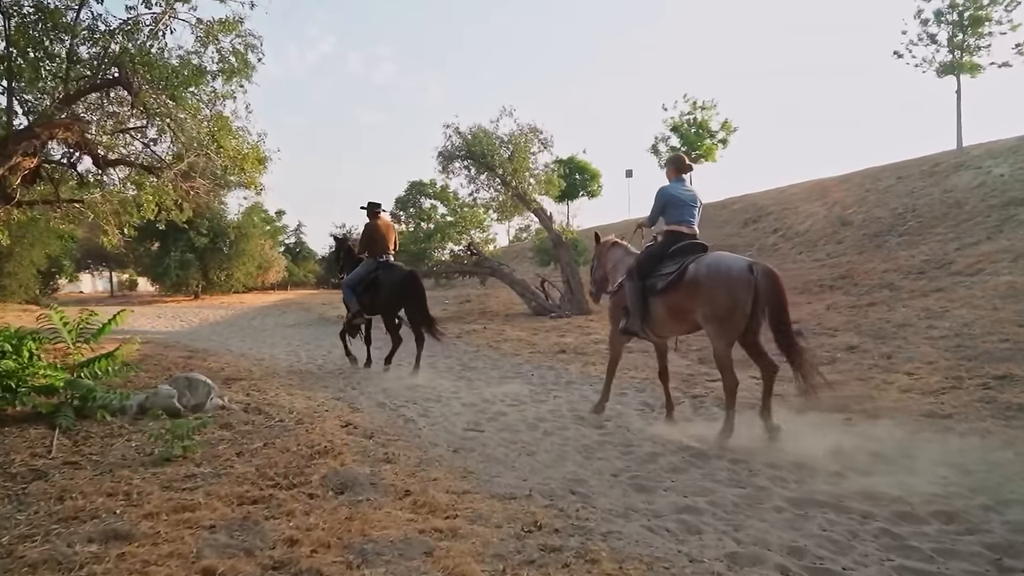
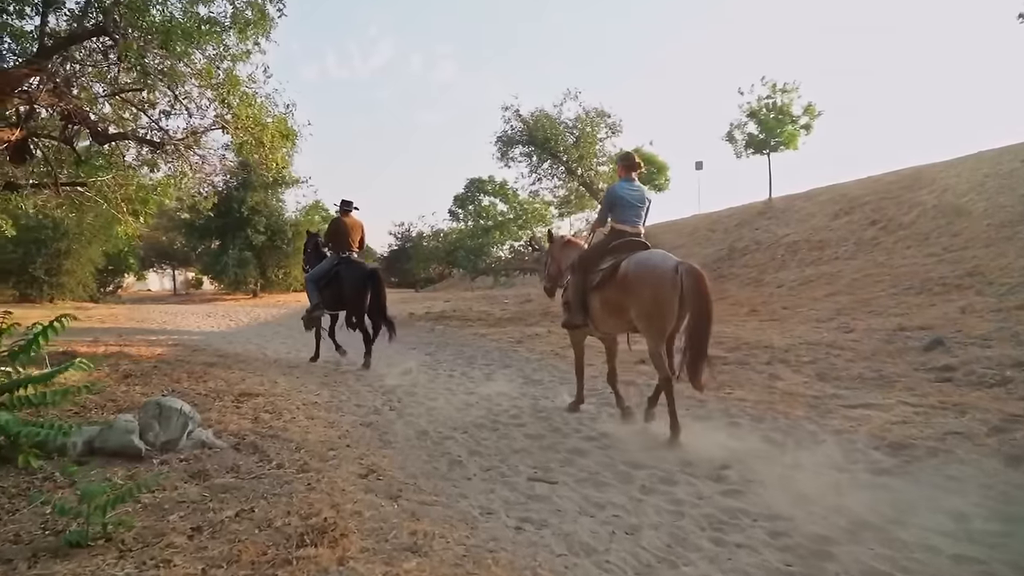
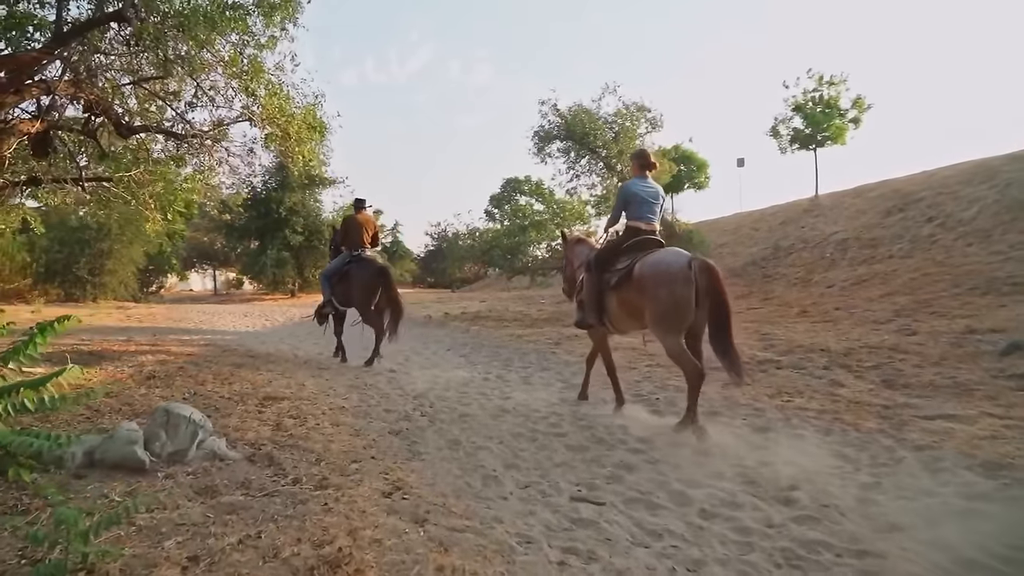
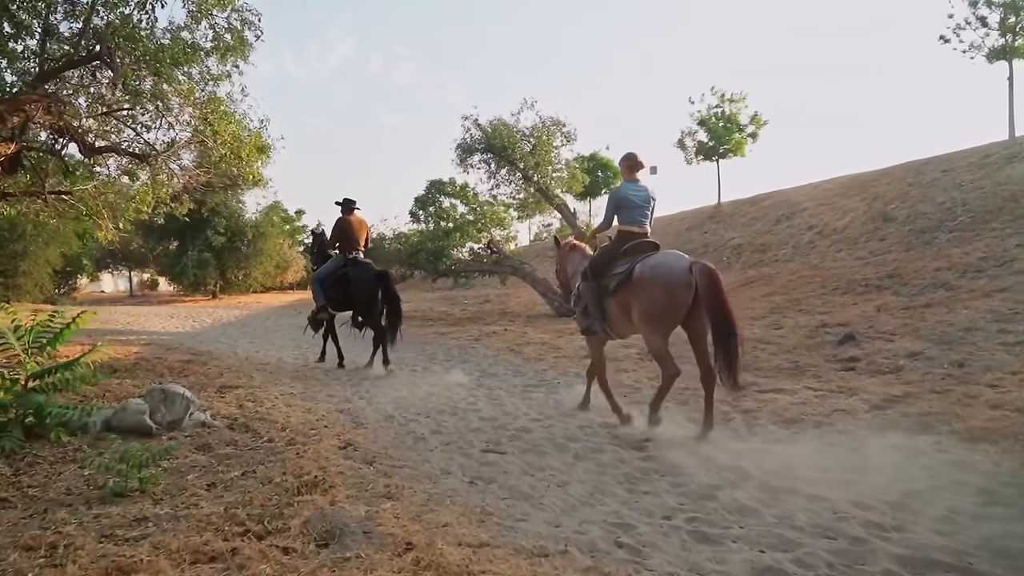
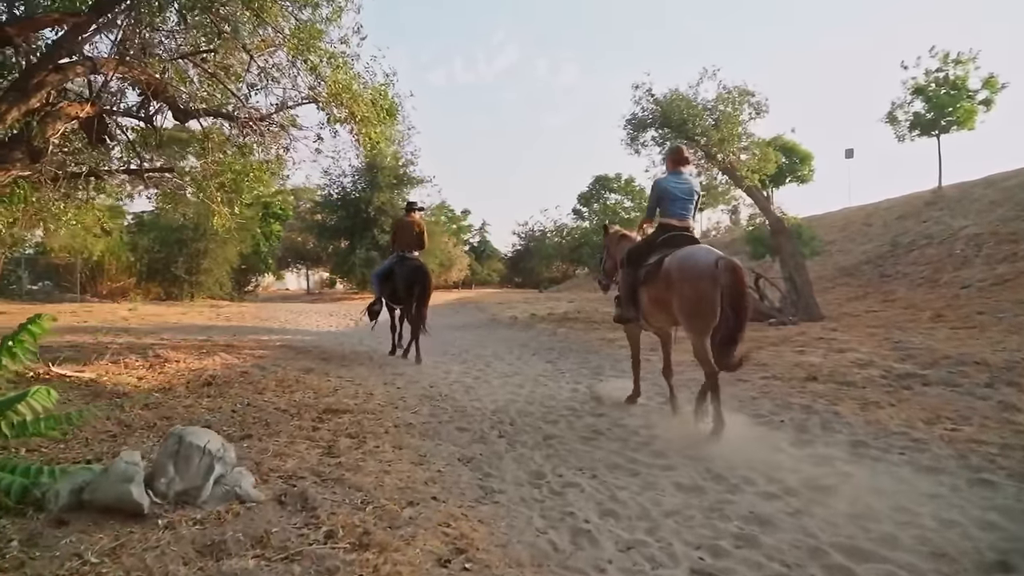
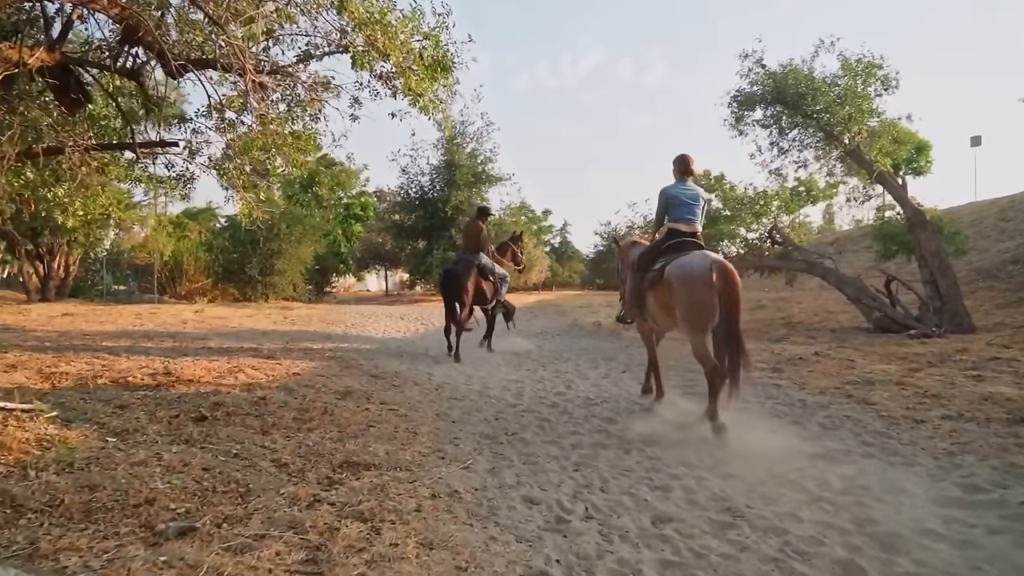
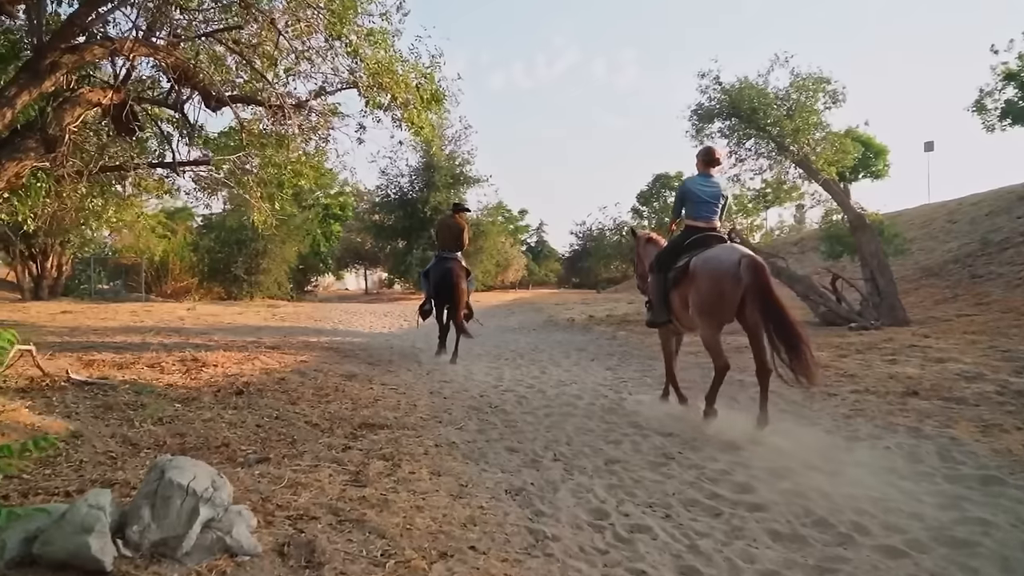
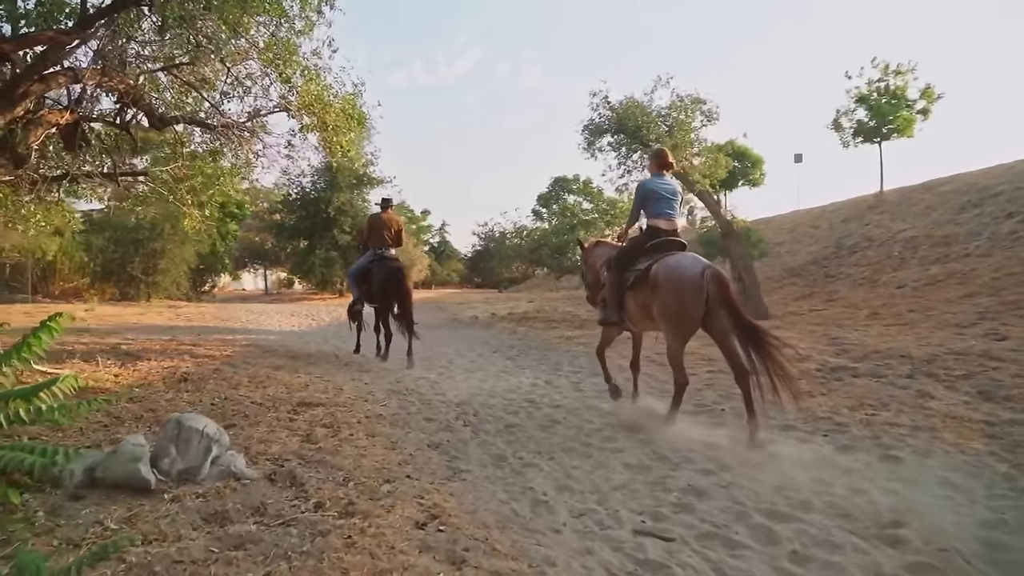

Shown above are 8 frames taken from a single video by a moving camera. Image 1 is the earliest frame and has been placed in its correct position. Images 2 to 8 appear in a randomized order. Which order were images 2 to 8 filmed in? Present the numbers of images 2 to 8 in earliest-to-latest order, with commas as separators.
4, 2, 3, 8, 5, 7, 6
